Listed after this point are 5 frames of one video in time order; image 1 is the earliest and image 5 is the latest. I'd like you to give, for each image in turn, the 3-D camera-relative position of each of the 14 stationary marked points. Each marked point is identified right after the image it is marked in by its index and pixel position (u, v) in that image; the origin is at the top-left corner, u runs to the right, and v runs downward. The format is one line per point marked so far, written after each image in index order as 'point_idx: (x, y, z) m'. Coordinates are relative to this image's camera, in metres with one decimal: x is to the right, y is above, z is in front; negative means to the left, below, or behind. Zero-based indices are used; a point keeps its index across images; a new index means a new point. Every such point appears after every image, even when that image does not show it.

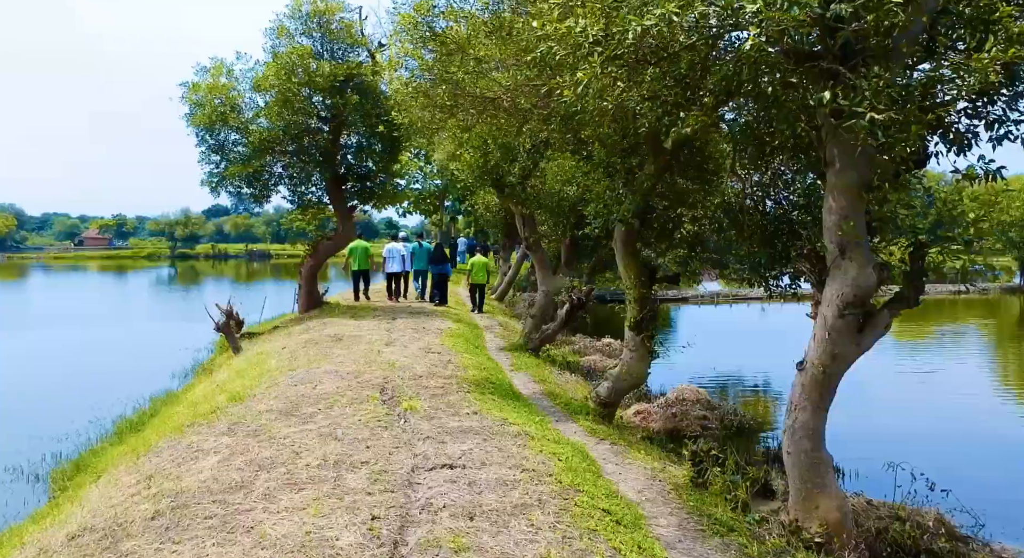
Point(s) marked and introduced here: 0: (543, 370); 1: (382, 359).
0: (+0.6, -2.0, +16.7) m
1: (-2.4, -1.5, +14.1) m
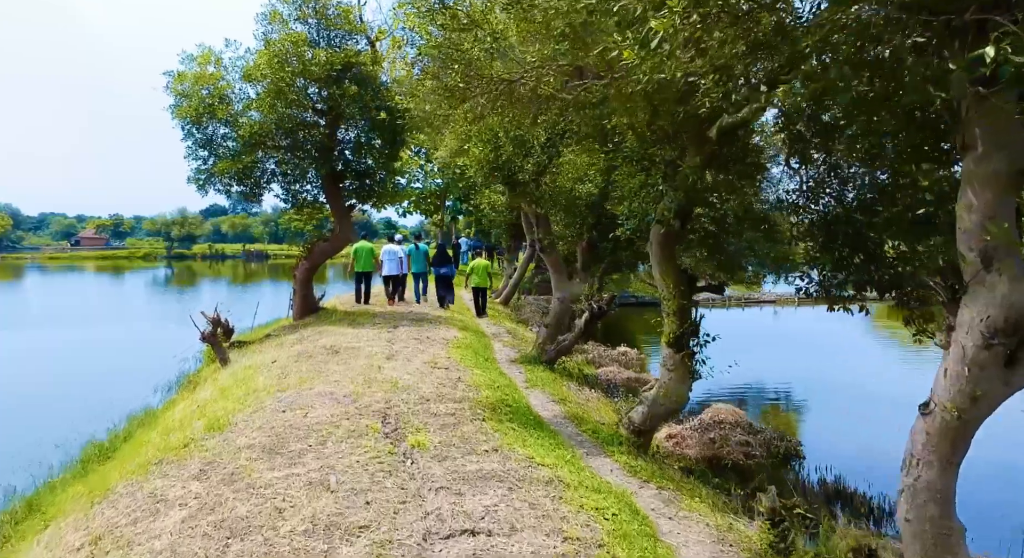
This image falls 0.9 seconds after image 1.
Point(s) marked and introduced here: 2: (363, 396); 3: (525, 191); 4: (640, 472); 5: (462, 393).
0: (+0.9, -2.1, +15.1) m
1: (-2.1, -1.6, +12.5) m
2: (-2.1, -1.7, +11.0) m
3: (+0.3, +1.9, +16.7) m
4: (+1.5, -2.3, +9.2) m
5: (-0.8, -1.7, +11.8) m
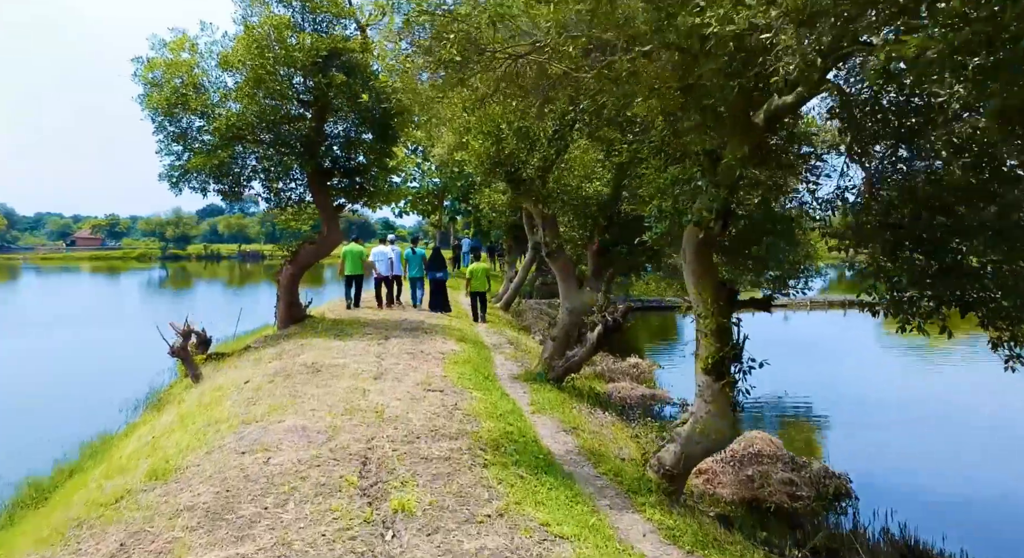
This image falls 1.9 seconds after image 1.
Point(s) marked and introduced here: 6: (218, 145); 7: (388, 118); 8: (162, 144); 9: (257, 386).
0: (+1.0, -2.2, +13.3) m
1: (-2.0, -1.8, +10.8) m
2: (-2.1, -1.8, +9.2) m
3: (+0.4, +1.7, +14.9) m
4: (+1.6, -2.4, +7.4) m
5: (-0.7, -1.9, +10.0) m
6: (-7.1, +3.2, +18.8) m
7: (-3.1, +4.0, +19.6) m
8: (-8.5, +3.3, +18.9) m
9: (-4.2, -1.8, +12.8) m
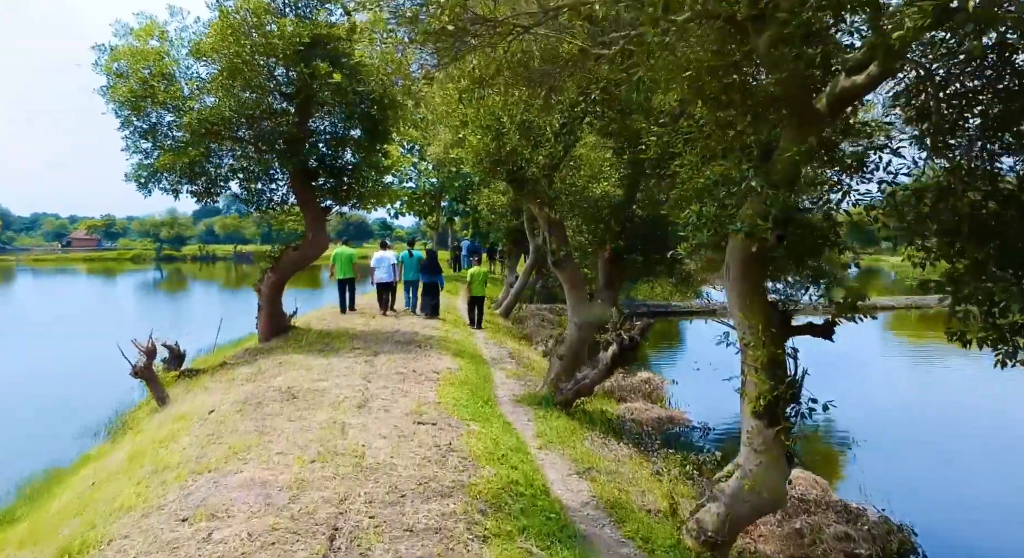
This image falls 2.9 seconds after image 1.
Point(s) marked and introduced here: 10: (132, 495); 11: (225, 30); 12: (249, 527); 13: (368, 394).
0: (+1.0, -2.5, +11.7) m
1: (-2.0, -2.0, +9.1) m
2: (-2.0, -2.0, +7.6) m
3: (+0.4, +1.5, +13.2) m
4: (+1.7, -2.6, +5.7) m
5: (-0.6, -2.1, +8.3) m
6: (-7.1, +3.0, +17.1) m
7: (-3.1, +3.8, +17.9) m
8: (-8.5, +3.1, +17.2) m
9: (-4.1, -2.0, +11.1) m
10: (-4.0, -2.3, +8.1) m
11: (-6.1, +5.3, +16.4) m
12: (-2.2, -2.1, +6.5) m
13: (-2.3, -1.8, +12.4) m
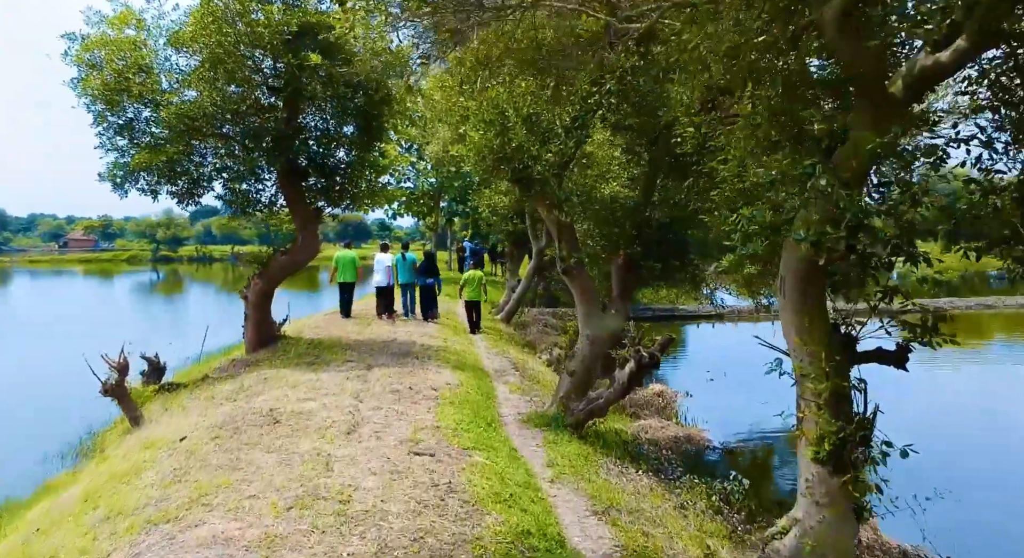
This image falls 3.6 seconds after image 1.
0: (+1.1, -2.6, +10.4) m
1: (-1.9, -2.1, +7.8) m
2: (-1.9, -2.2, +6.3) m
3: (+0.5, +1.4, +12.0) m
4: (+1.8, -2.8, +4.5) m
5: (-0.5, -2.3, +7.1) m
6: (-7.0, +2.9, +15.9) m
7: (-3.0, +3.7, +16.6) m
8: (-8.4, +2.9, +15.9) m
9: (-4.0, -2.1, +9.9) m
10: (-3.9, -2.4, +6.9) m
11: (-6.0, +5.1, +15.2) m
12: (-2.1, -2.2, +5.3) m
13: (-2.2, -2.0, +11.1) m
